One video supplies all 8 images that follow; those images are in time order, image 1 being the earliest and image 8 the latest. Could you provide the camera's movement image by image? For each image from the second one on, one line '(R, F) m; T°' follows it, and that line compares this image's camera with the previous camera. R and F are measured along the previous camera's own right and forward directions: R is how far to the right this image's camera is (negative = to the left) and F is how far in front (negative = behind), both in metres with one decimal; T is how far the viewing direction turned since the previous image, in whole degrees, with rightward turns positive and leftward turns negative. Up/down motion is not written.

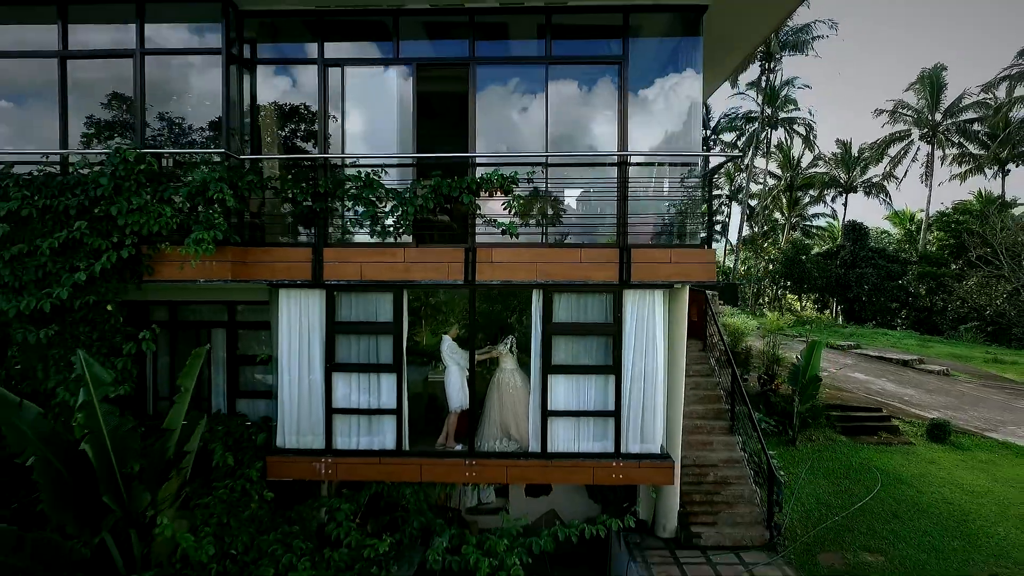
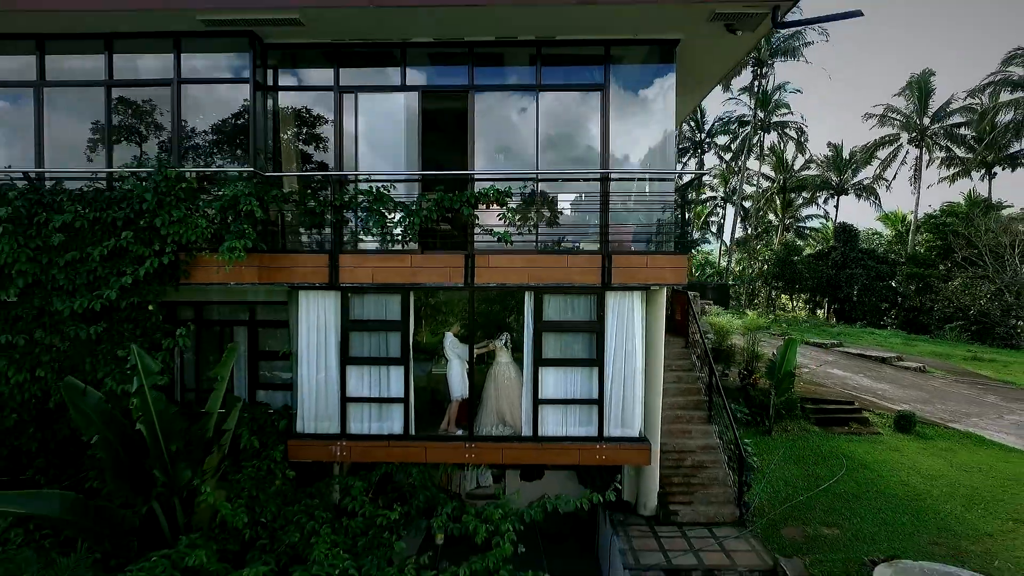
(0.0, -0.7) m; 0°
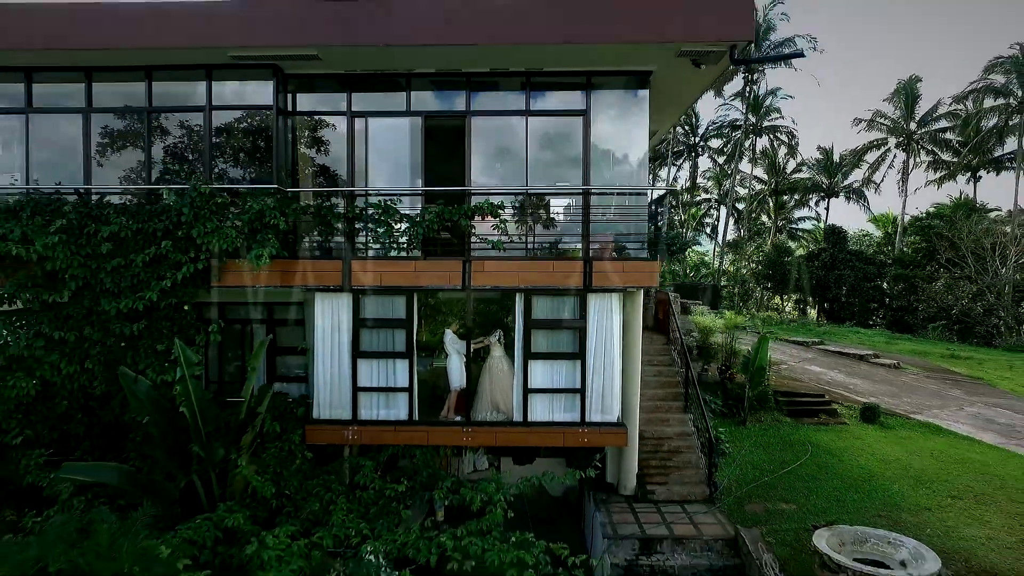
(+0.1, -0.8) m; 0°
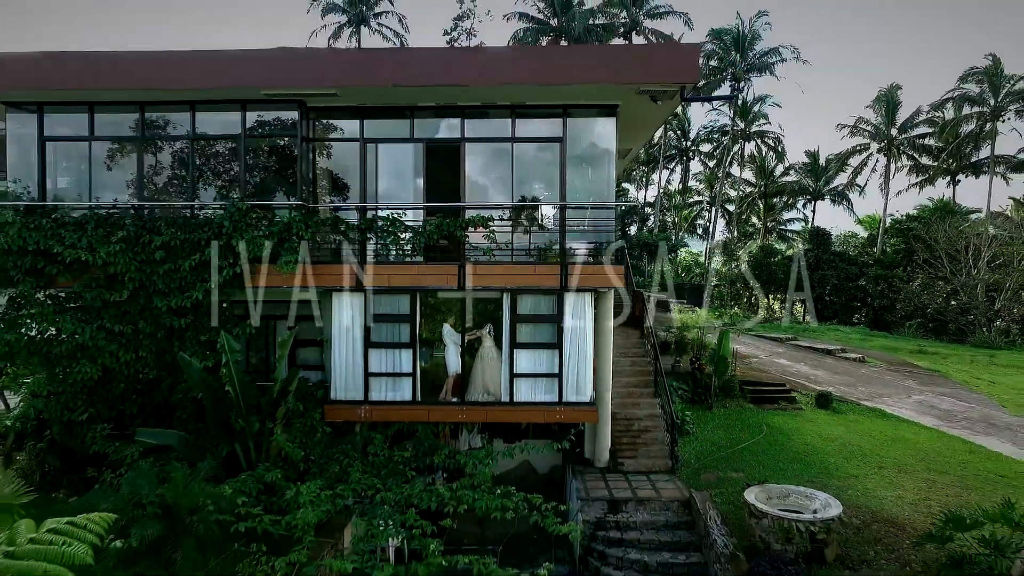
(+0.1, -1.2) m; 0°
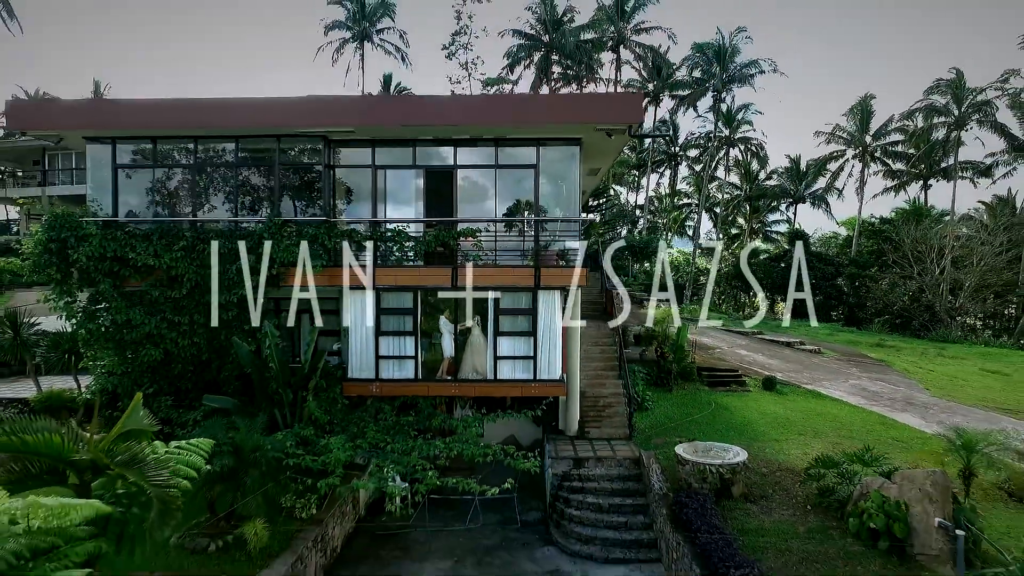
(+0.2, -1.8) m; 0°
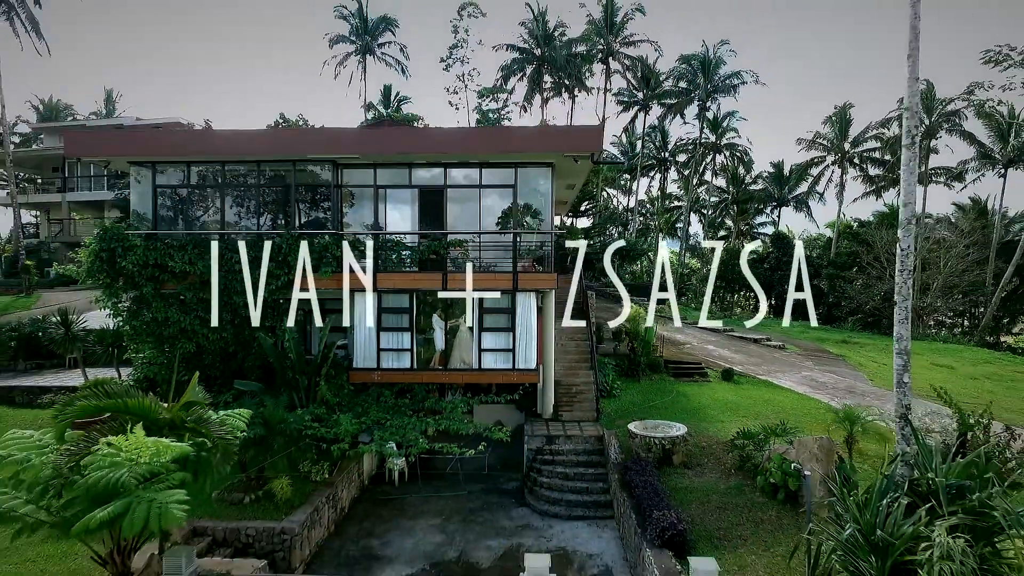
(+0.3, -1.6) m; 0°
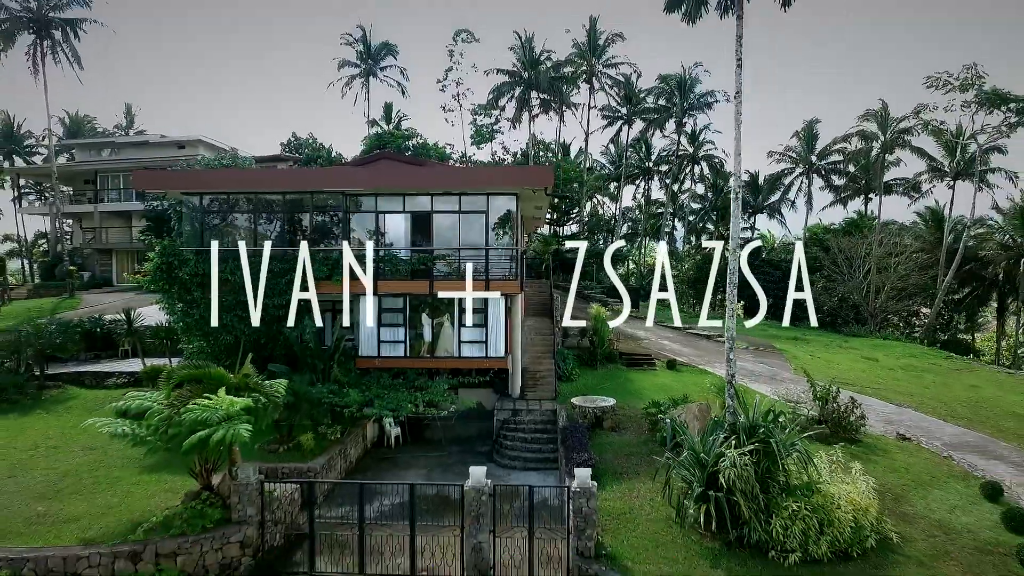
(+0.7, -3.0) m; 0°
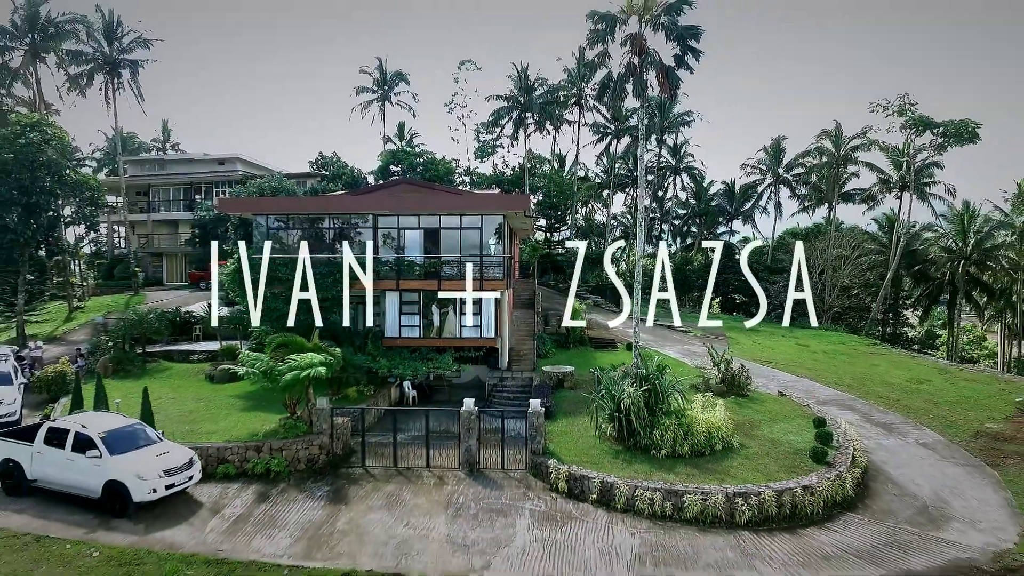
(+0.6, -4.7) m; -1°
